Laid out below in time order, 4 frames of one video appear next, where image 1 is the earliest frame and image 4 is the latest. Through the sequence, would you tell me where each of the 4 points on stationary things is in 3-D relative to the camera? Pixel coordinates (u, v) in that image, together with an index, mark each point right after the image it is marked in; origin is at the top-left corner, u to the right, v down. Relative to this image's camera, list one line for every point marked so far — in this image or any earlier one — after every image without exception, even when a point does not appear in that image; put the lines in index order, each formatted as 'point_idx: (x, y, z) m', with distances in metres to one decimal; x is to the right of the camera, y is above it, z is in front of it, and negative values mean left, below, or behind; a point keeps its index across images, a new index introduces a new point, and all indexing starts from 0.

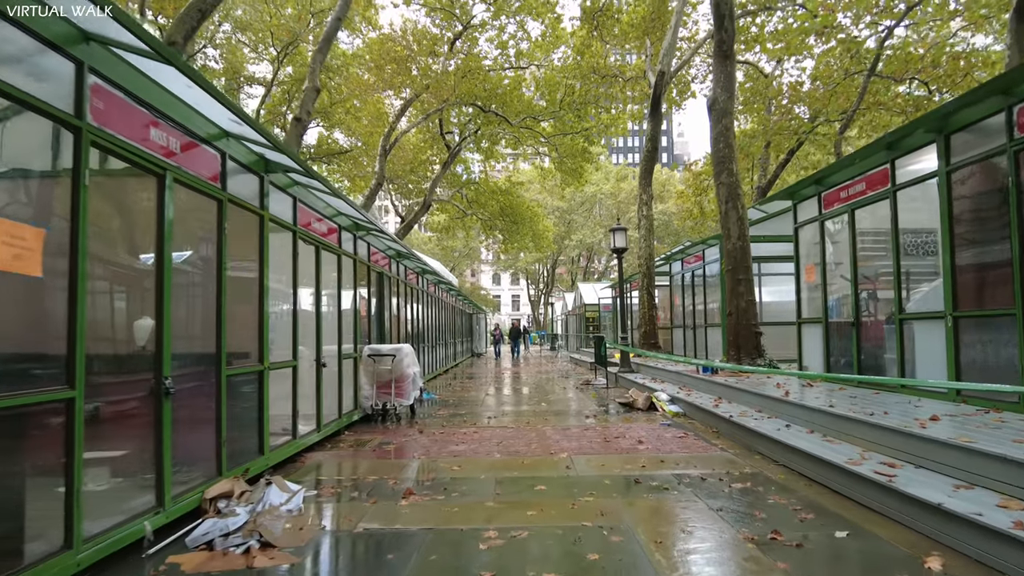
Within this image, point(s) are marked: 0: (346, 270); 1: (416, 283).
0: (-2.4, +0.3, +9.3) m
1: (-2.4, +0.1, +16.1) m
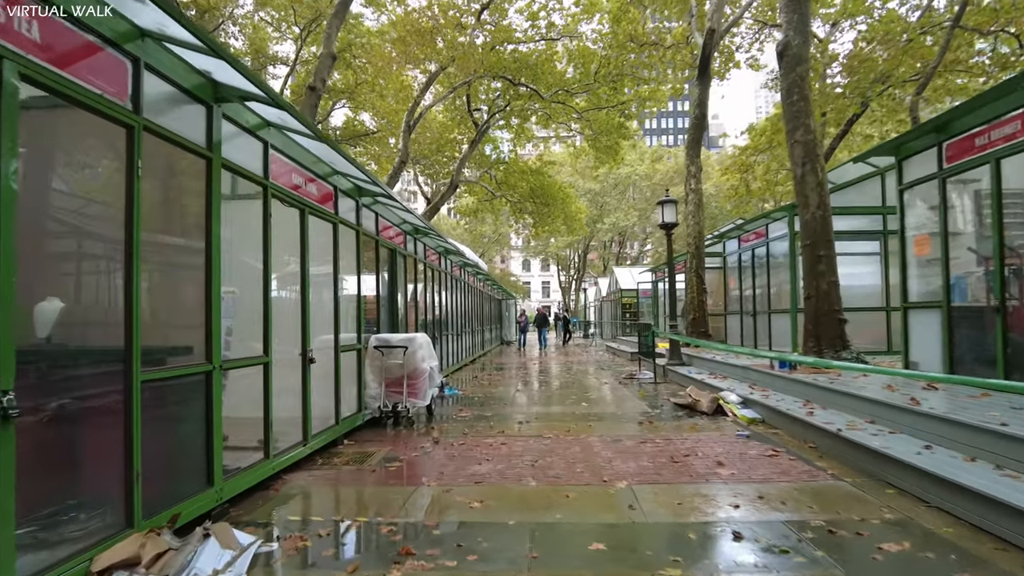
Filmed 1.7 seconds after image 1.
0: (-2.0, +0.5, +7.6) m
1: (-1.6, +0.5, +14.5) m
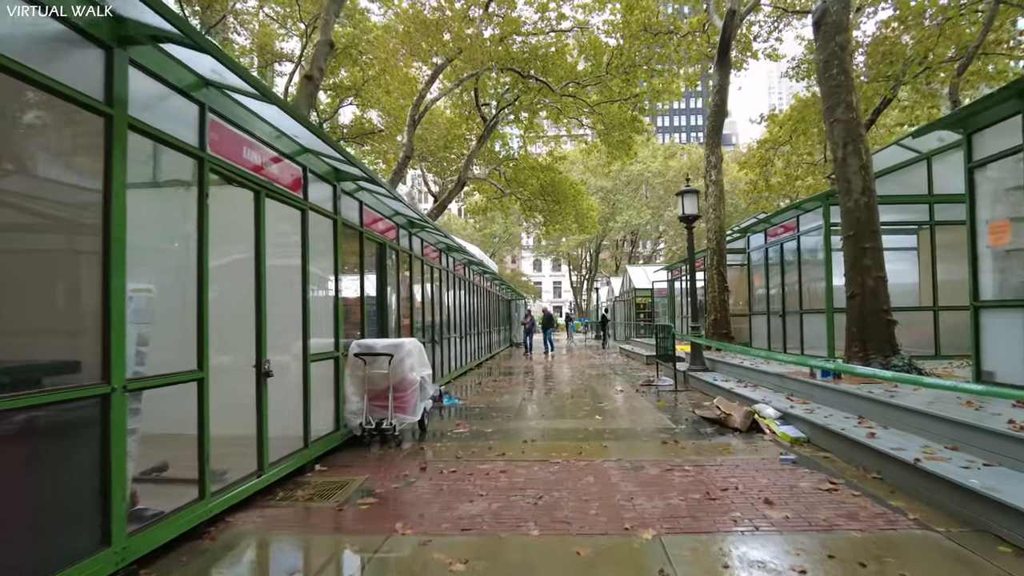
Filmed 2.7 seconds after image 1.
0: (-2.0, +0.5, +6.6) m
1: (-1.5, +0.5, +13.4) m
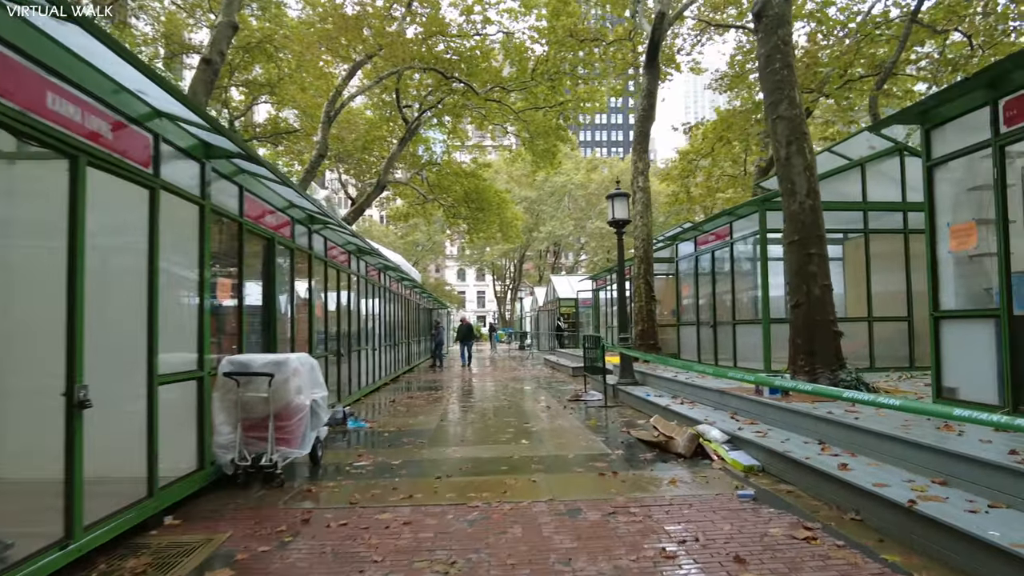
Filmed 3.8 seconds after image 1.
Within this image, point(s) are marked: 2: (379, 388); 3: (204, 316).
0: (-2.7, +0.5, +5.2) m
1: (-3.0, +0.4, +12.1) m
2: (-3.0, -2.3, +14.8) m
3: (-2.6, -0.2, +5.6) m
